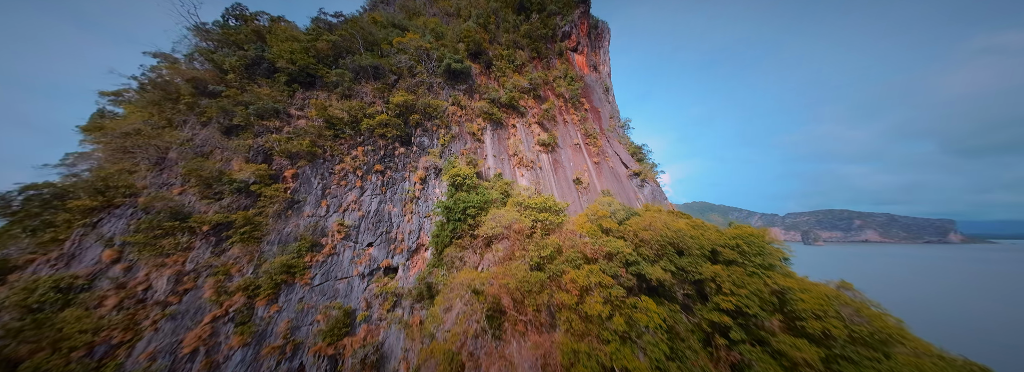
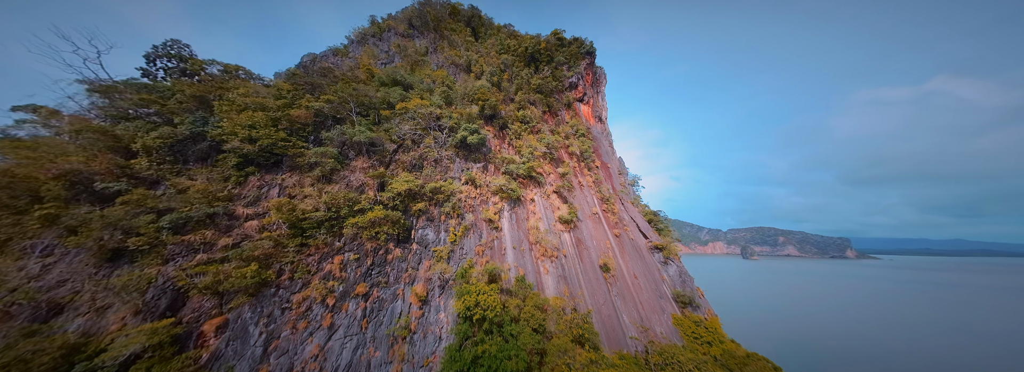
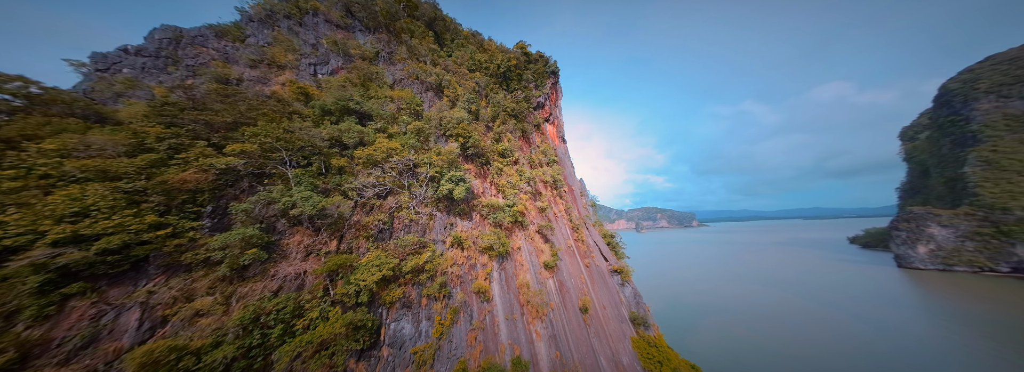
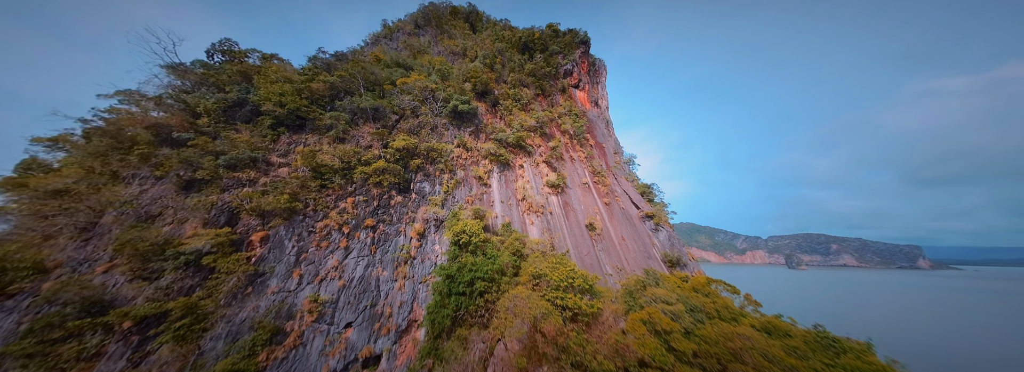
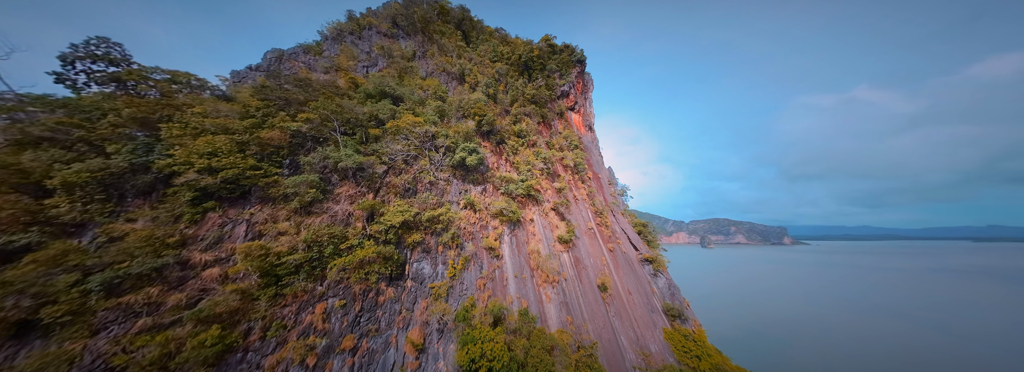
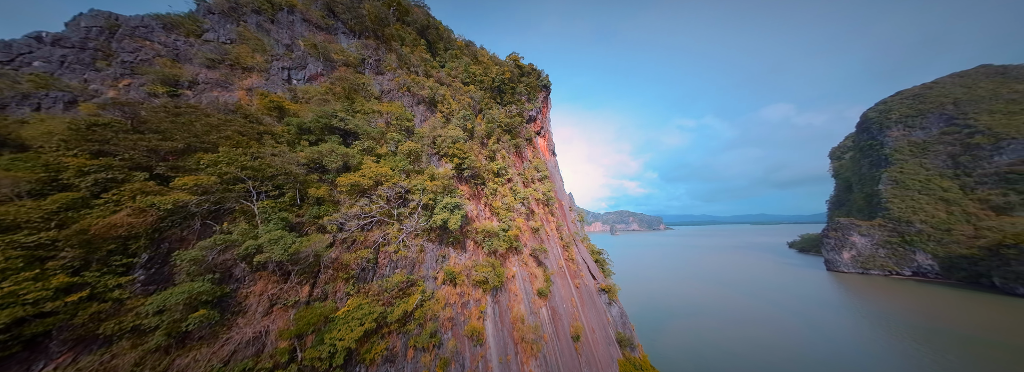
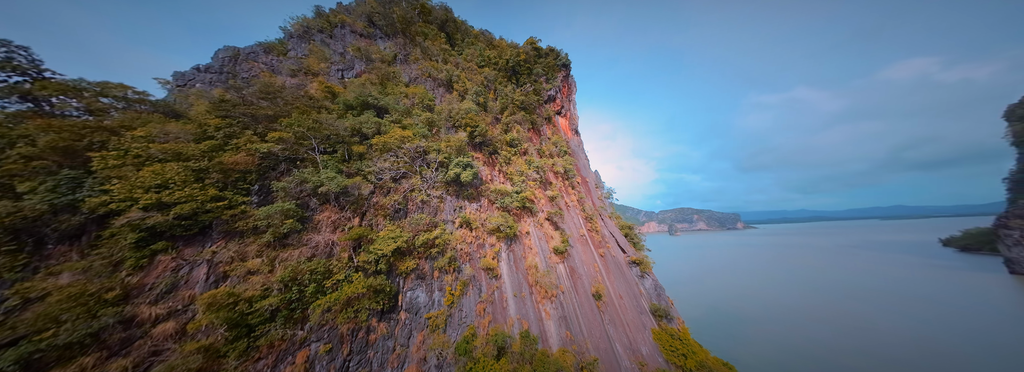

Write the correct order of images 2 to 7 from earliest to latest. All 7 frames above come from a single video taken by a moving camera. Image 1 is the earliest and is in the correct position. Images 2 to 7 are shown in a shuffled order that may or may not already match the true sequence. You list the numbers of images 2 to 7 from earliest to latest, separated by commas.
4, 2, 5, 7, 3, 6
